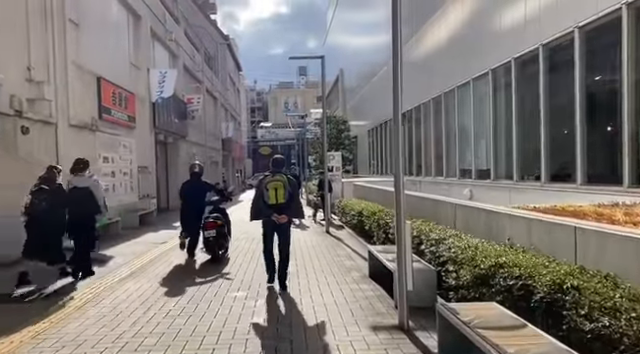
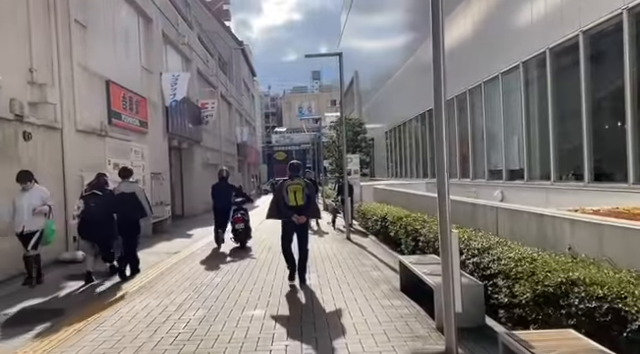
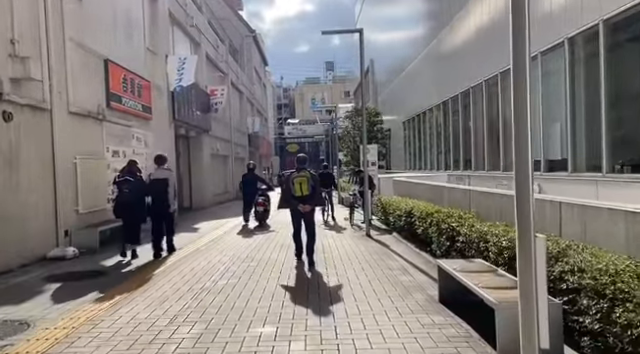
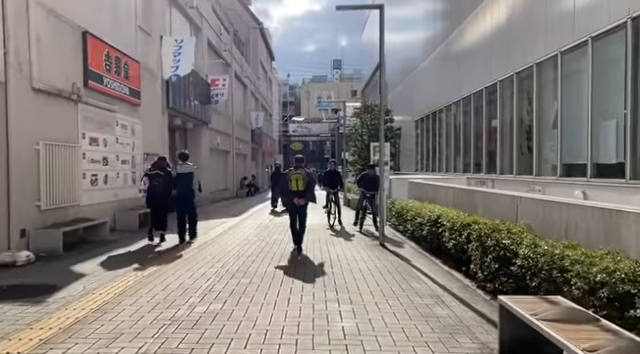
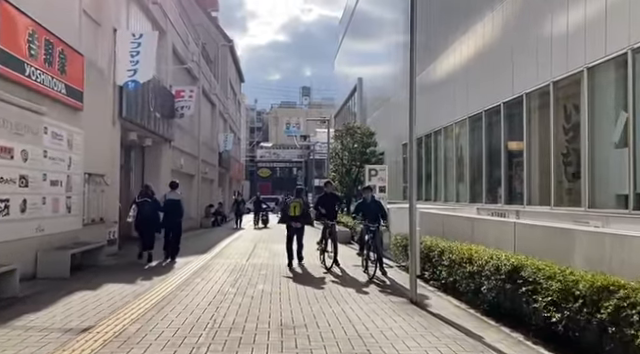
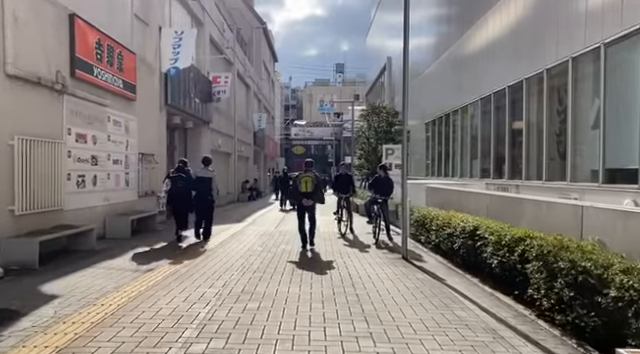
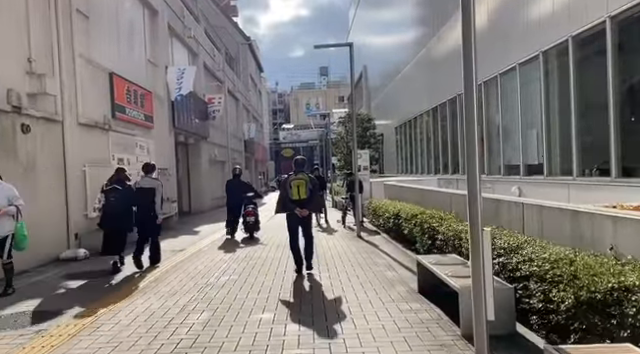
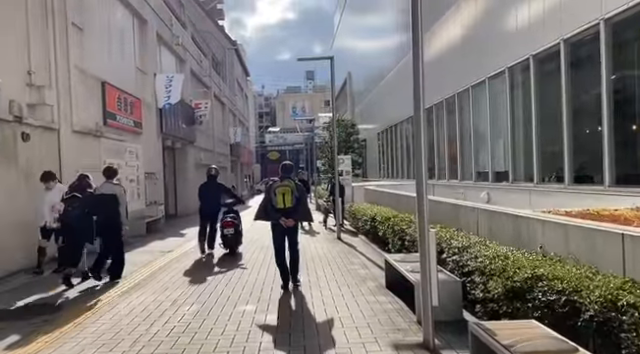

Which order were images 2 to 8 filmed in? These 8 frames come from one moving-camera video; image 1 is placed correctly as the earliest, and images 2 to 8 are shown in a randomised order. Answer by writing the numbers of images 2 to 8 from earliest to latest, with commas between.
8, 2, 7, 3, 4, 6, 5
